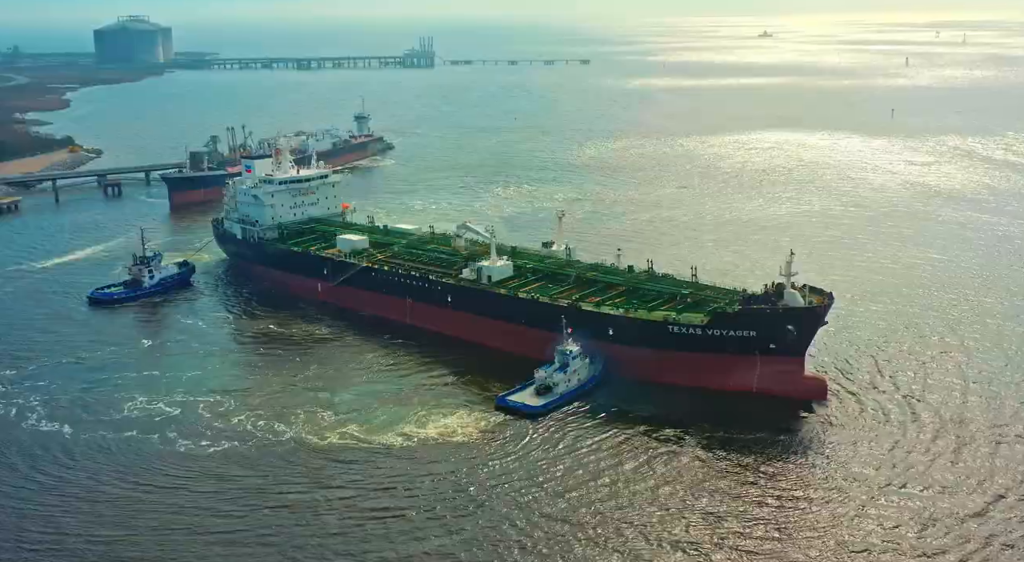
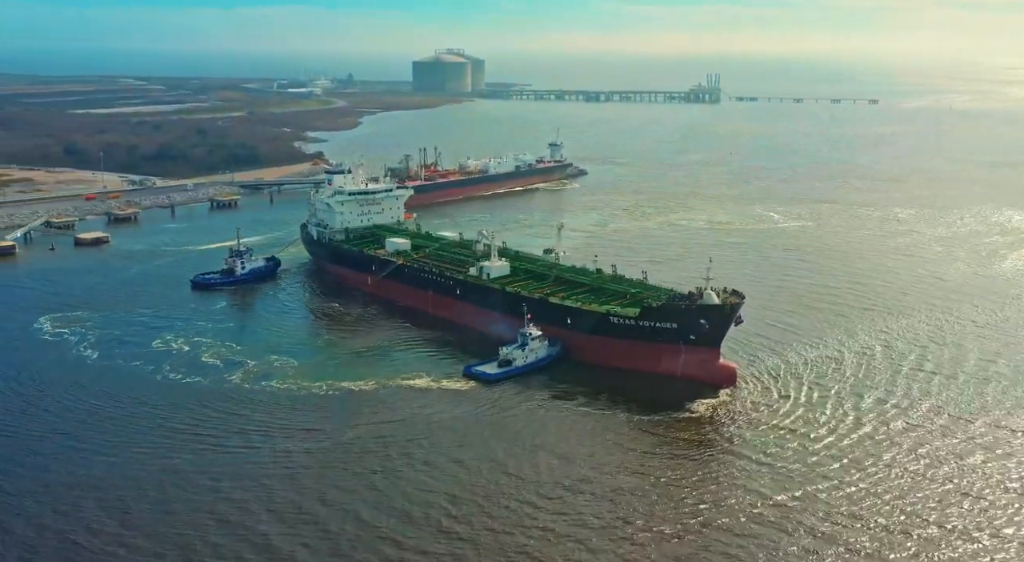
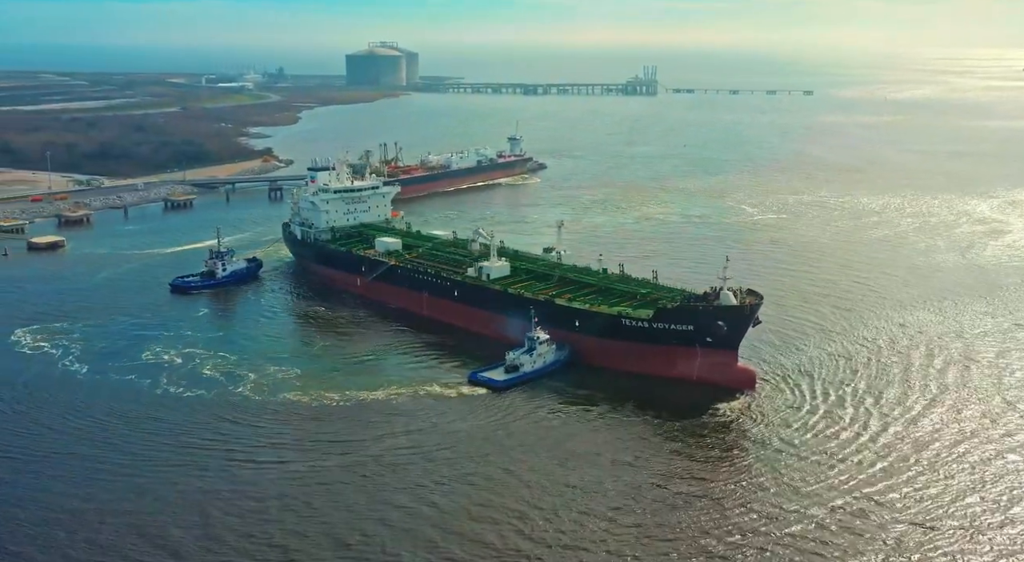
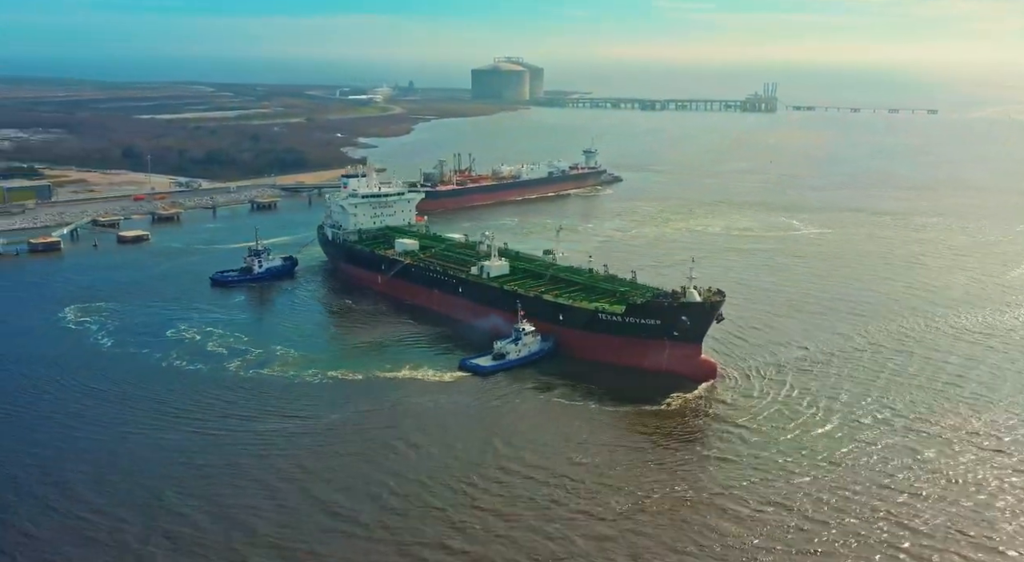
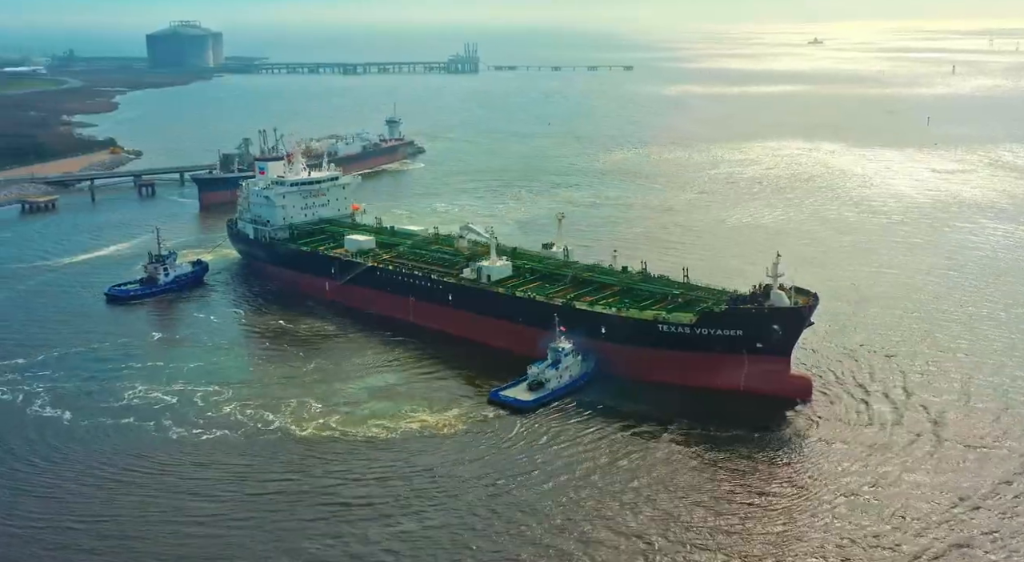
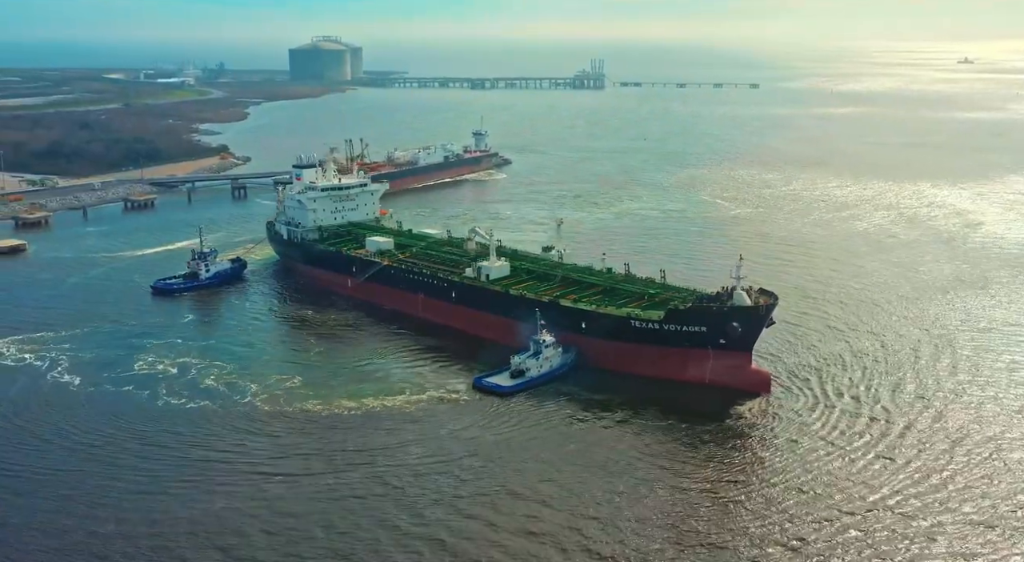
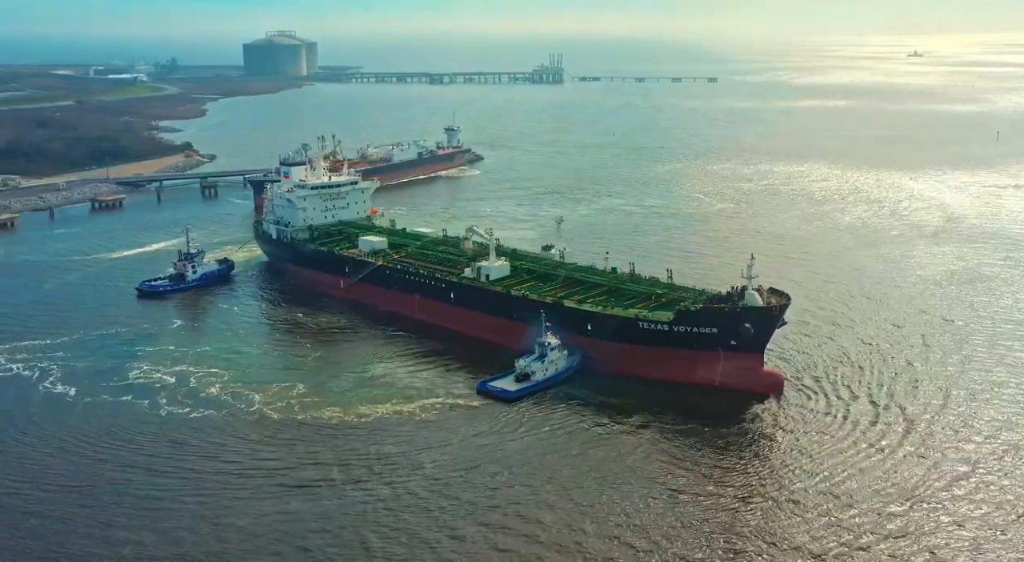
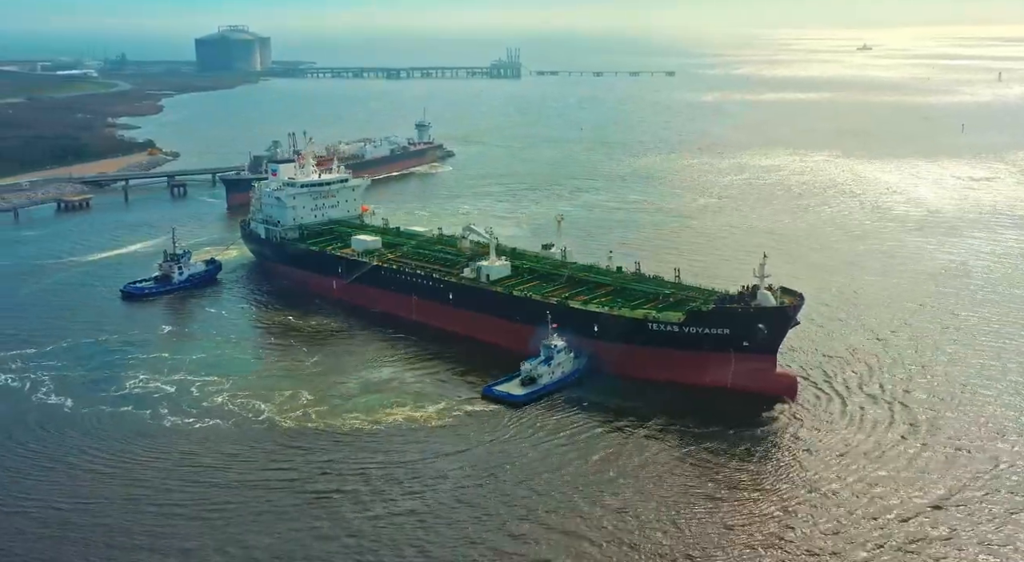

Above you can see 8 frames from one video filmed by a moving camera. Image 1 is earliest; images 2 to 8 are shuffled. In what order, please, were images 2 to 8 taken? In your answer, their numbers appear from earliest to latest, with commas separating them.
5, 8, 7, 6, 3, 2, 4
